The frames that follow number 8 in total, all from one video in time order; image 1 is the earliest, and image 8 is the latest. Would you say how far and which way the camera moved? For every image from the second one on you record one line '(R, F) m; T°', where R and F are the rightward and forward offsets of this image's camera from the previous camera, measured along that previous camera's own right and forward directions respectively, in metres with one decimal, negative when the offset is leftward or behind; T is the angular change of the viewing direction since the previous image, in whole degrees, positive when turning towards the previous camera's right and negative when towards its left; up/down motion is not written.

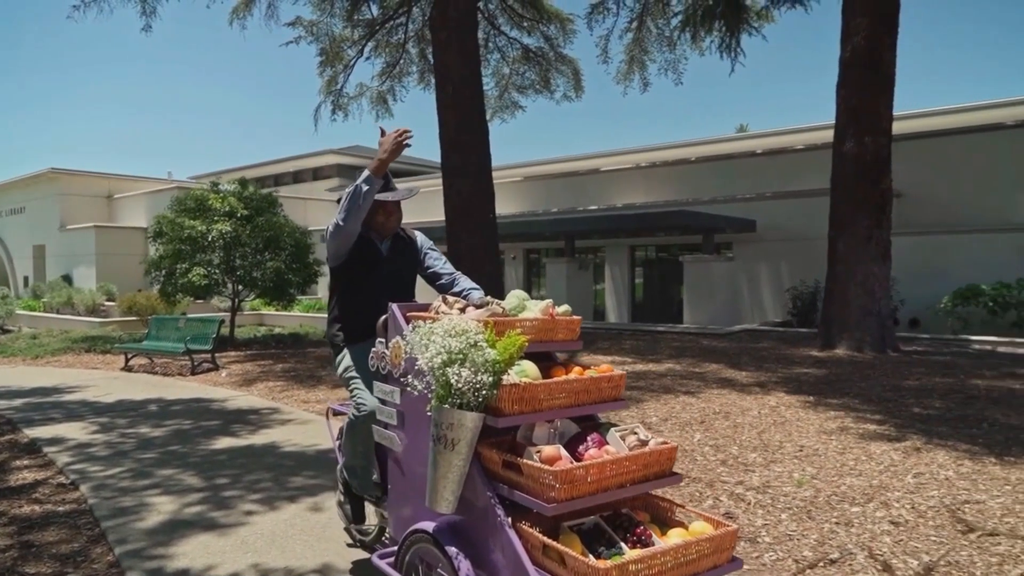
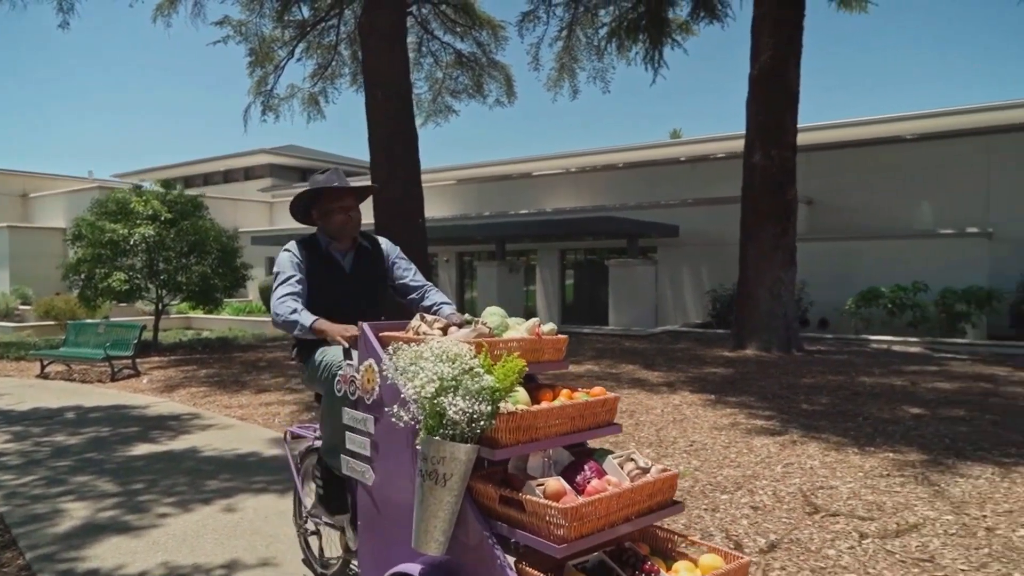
(+0.2, -0.4) m; +5°
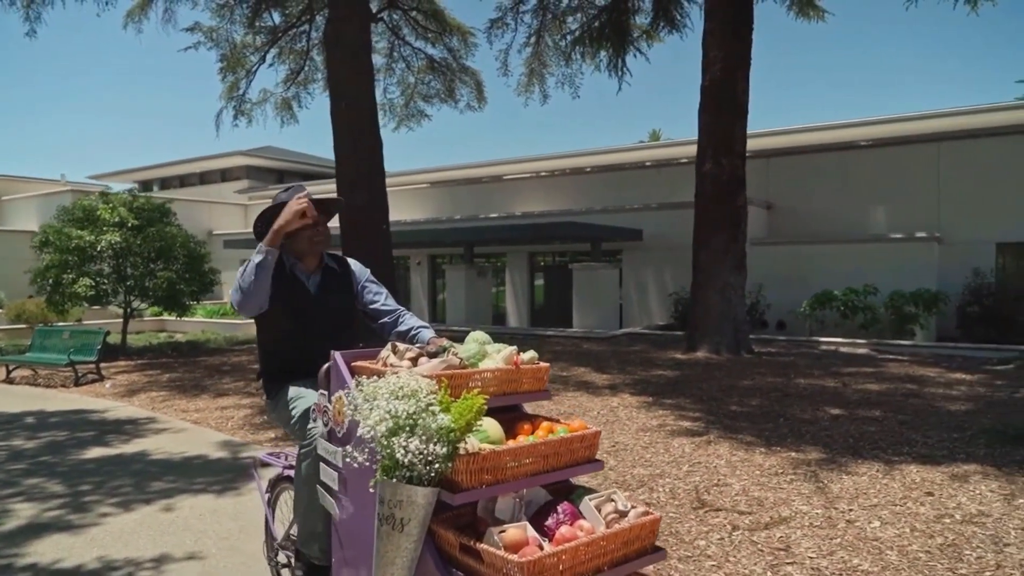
(+0.5, -0.4) m; +1°
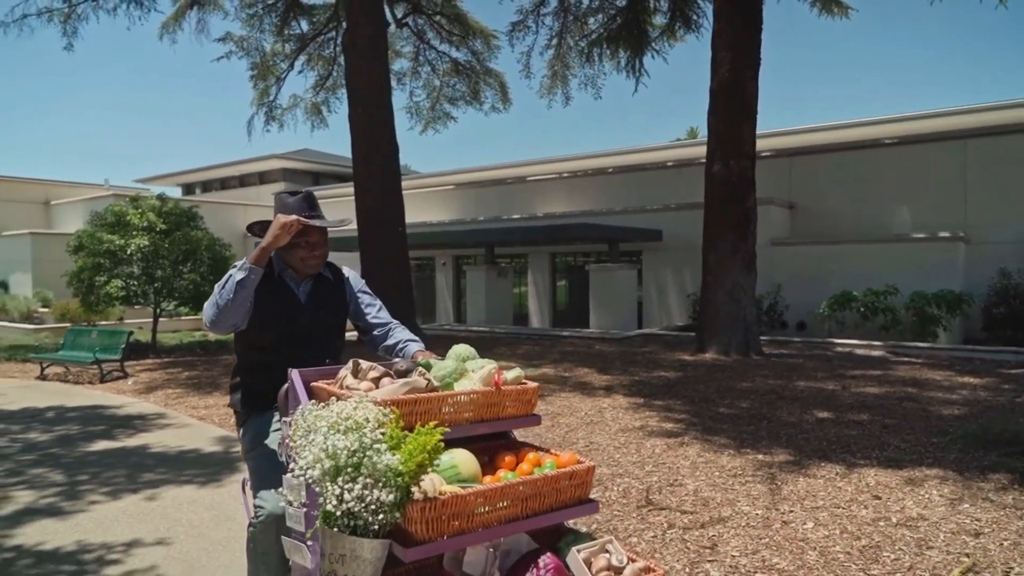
(+0.6, -0.2) m; -3°
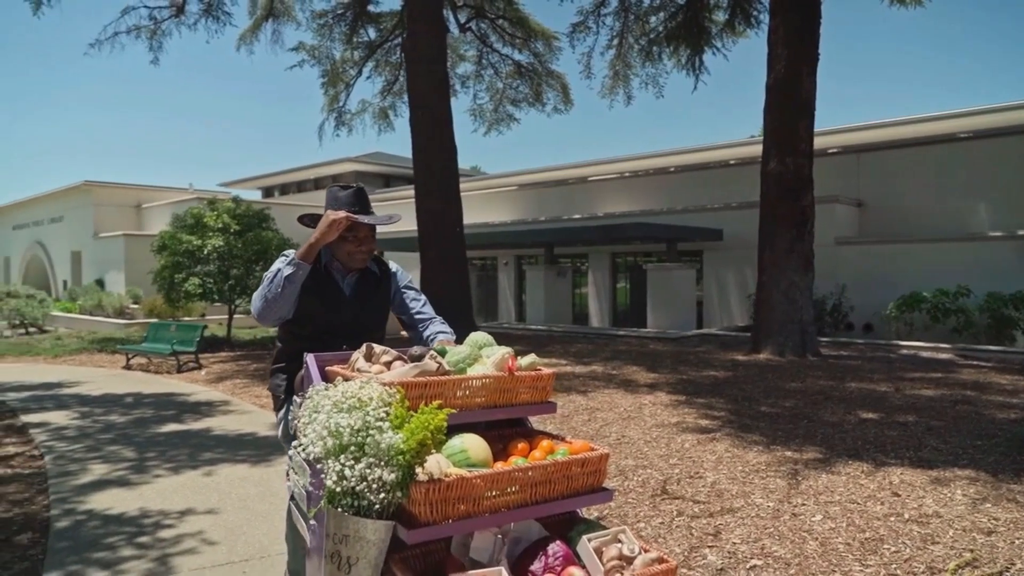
(+0.4, -0.3) m; -6°
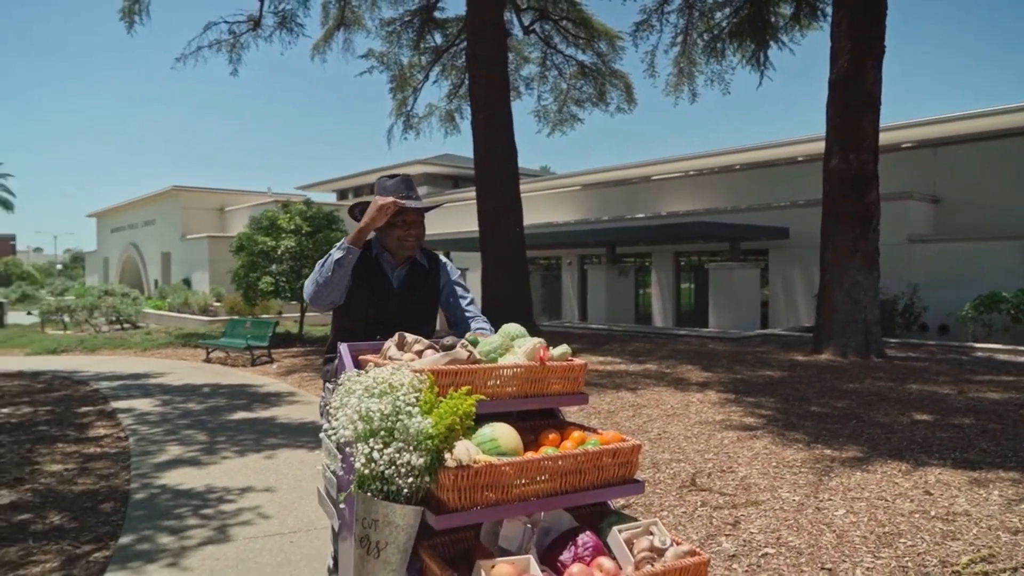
(+0.3, -0.3) m; -6°
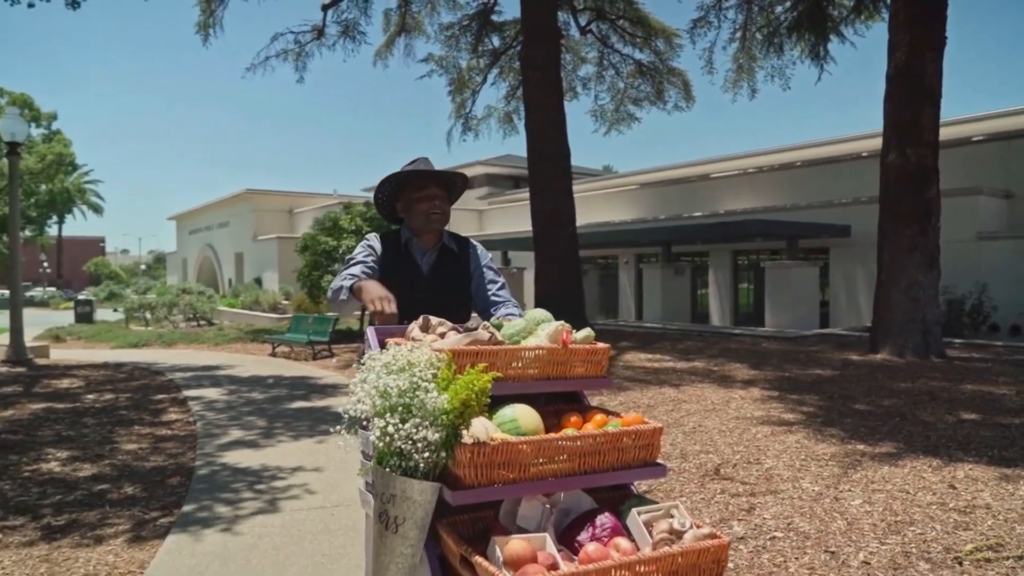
(+0.3, -0.3) m; -5°
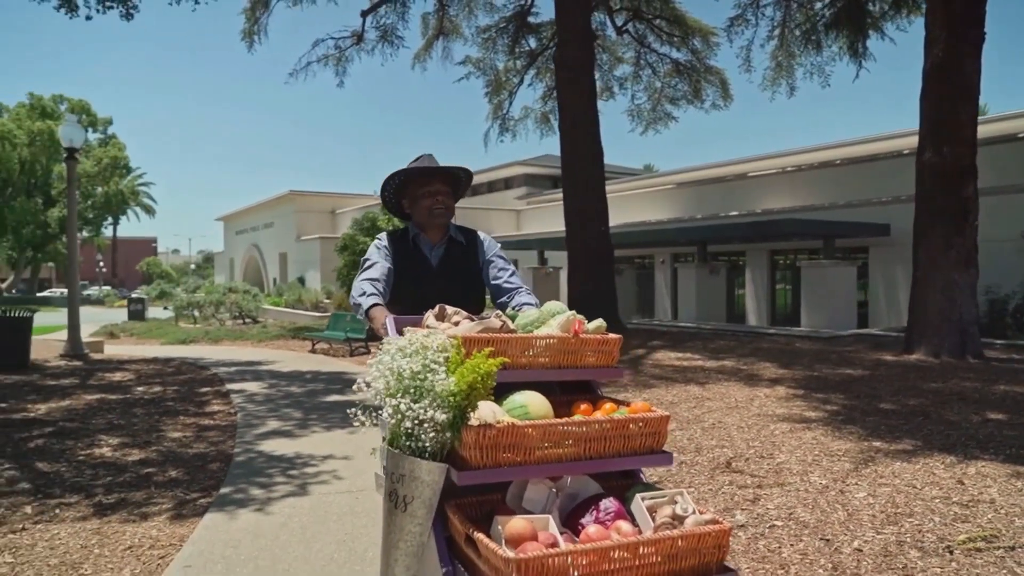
(+0.2, -0.3) m; -3°
